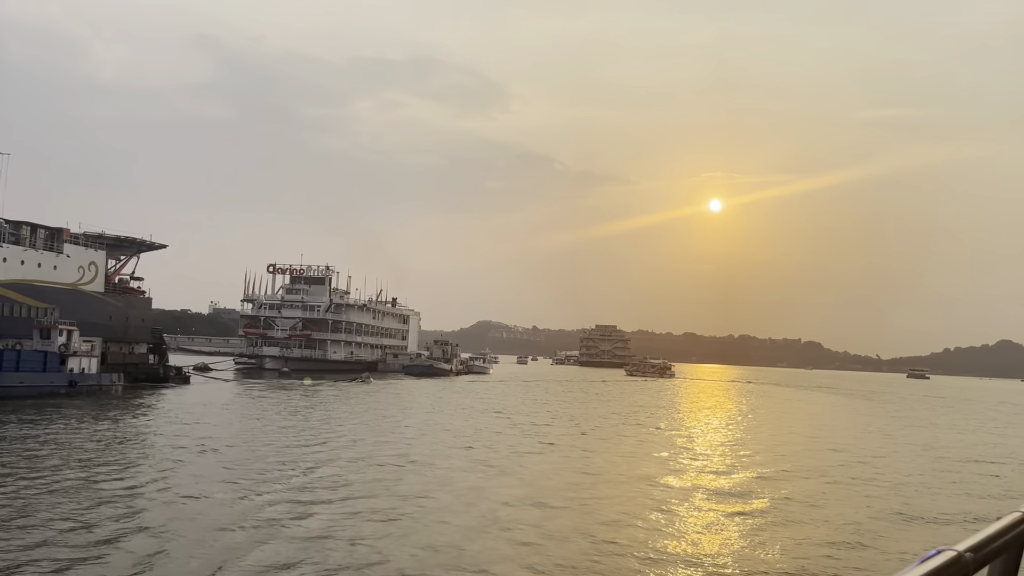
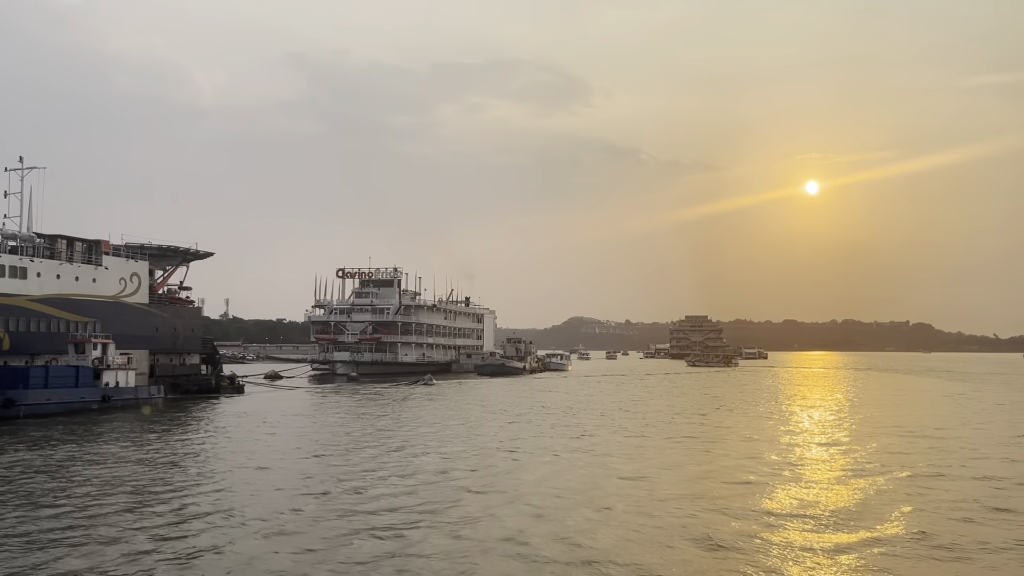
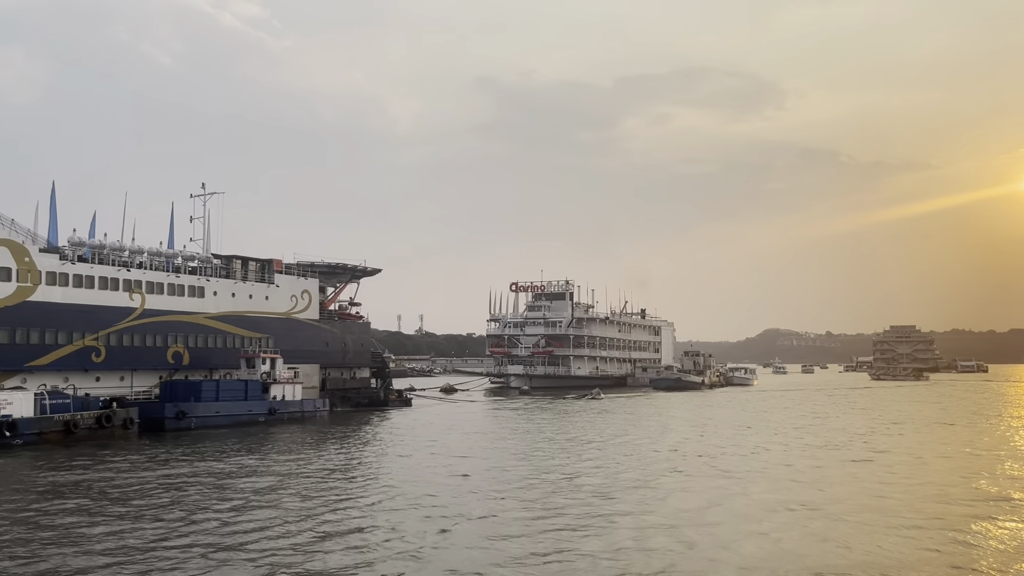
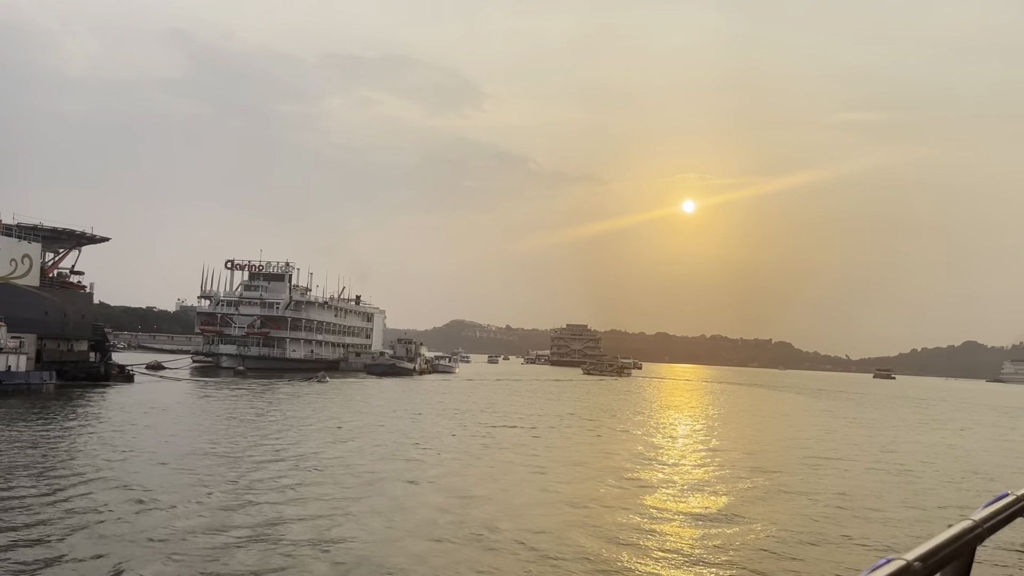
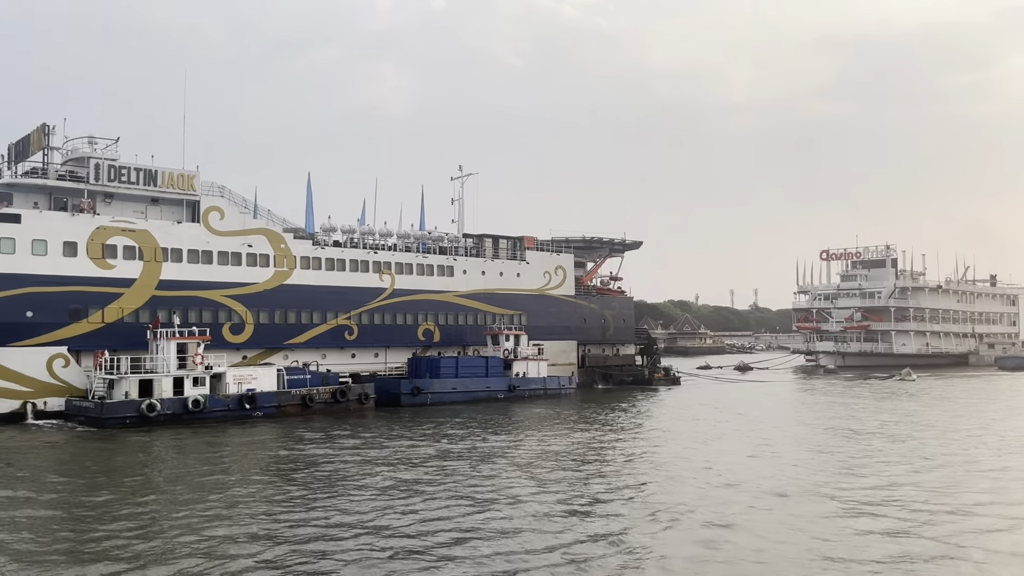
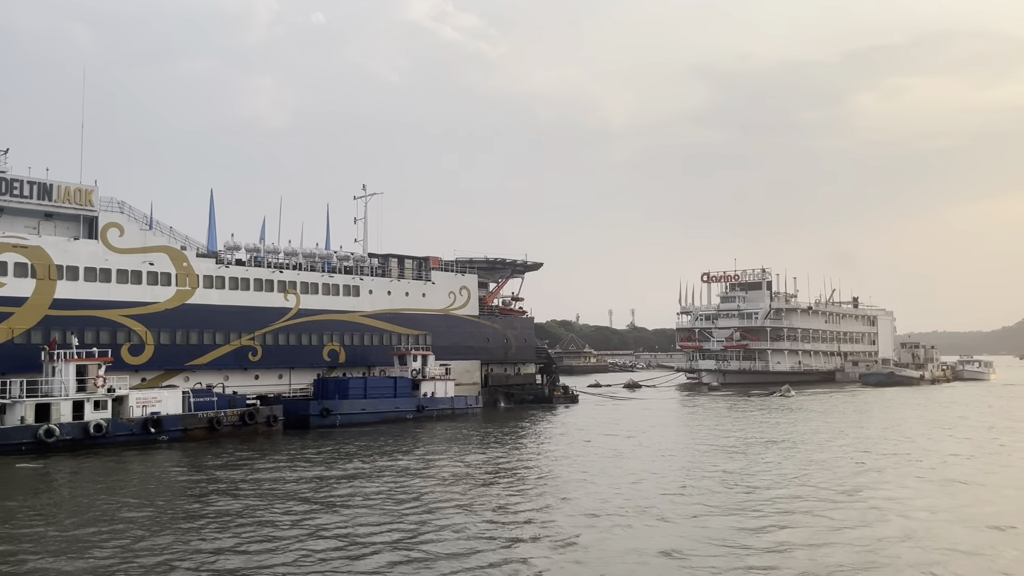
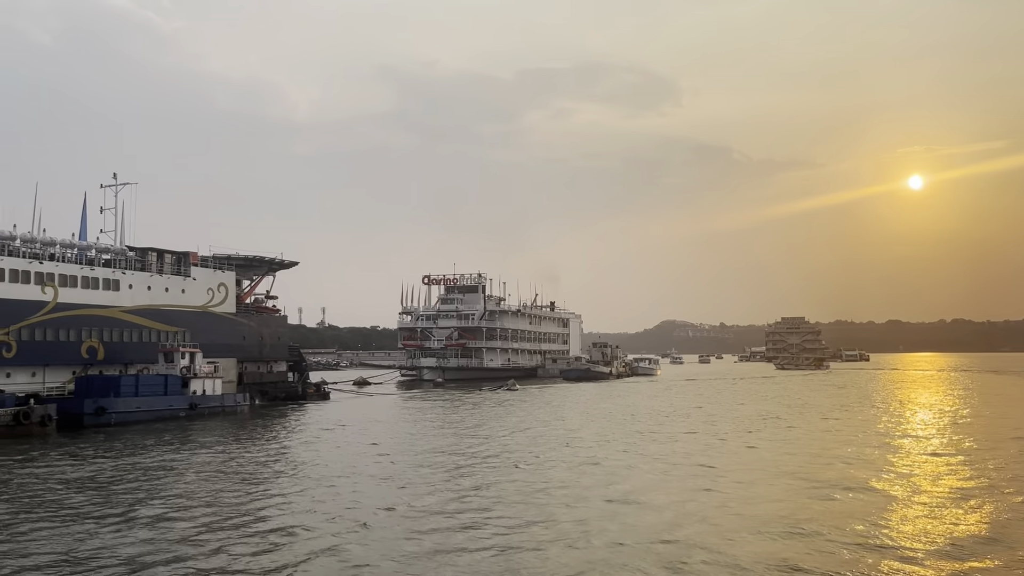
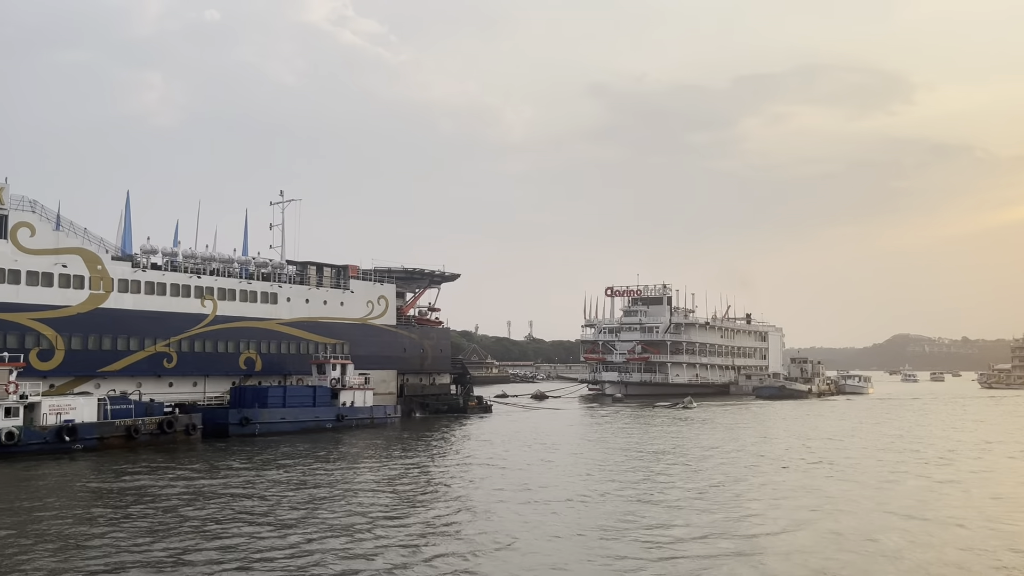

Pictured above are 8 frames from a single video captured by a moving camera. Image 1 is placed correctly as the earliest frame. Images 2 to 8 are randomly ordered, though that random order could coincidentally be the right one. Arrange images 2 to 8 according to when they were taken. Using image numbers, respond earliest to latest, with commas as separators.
4, 2, 7, 3, 8, 6, 5
